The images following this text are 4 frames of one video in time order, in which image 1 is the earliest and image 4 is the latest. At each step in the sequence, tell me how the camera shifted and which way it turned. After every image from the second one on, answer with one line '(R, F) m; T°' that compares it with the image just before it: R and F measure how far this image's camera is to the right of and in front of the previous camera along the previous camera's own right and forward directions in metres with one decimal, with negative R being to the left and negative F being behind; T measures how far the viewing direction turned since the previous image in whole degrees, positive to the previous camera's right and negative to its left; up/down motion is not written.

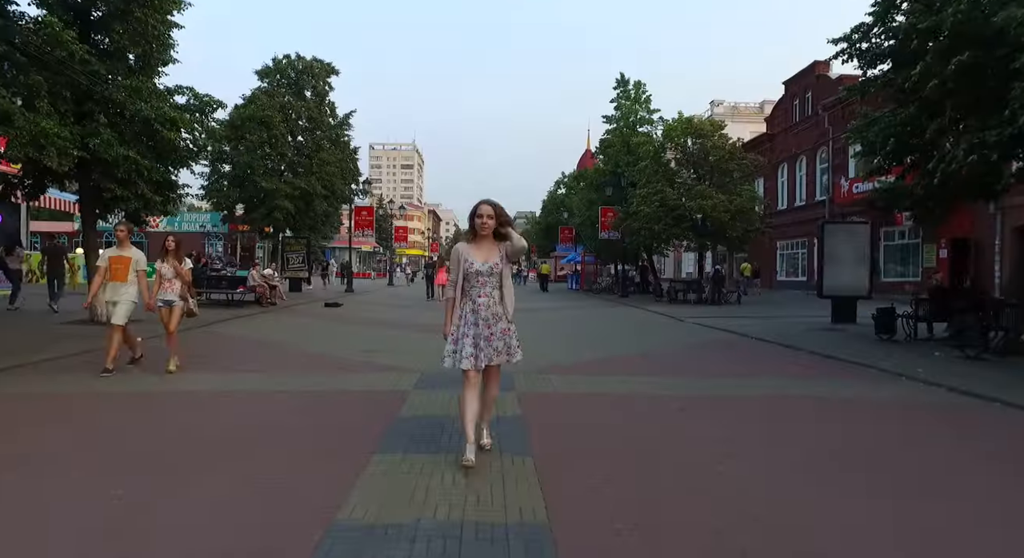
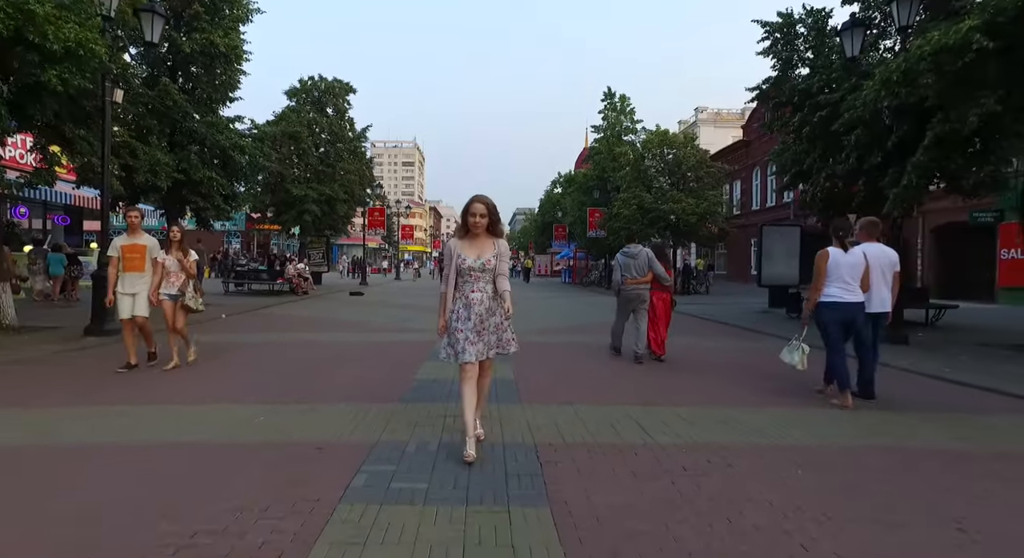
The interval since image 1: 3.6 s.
(+0.2, -4.0) m; 0°
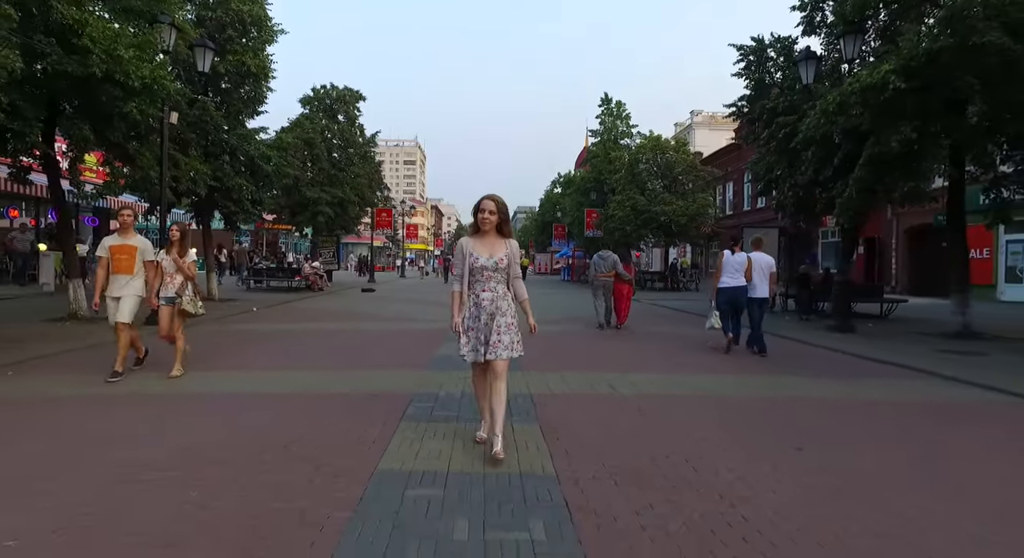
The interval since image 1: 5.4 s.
(0.0, -1.9) m; 0°
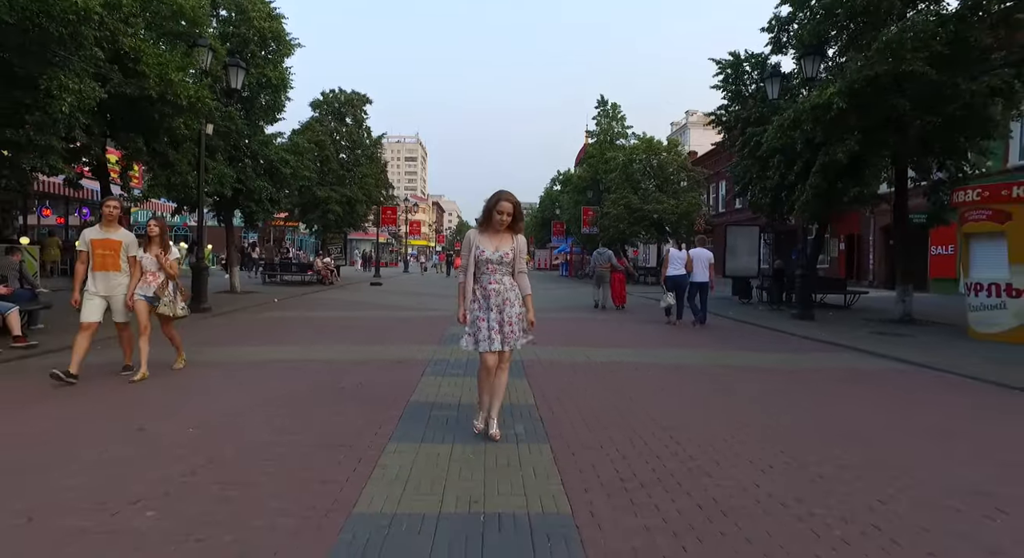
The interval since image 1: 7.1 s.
(+0.1, -1.7) m; 0°
